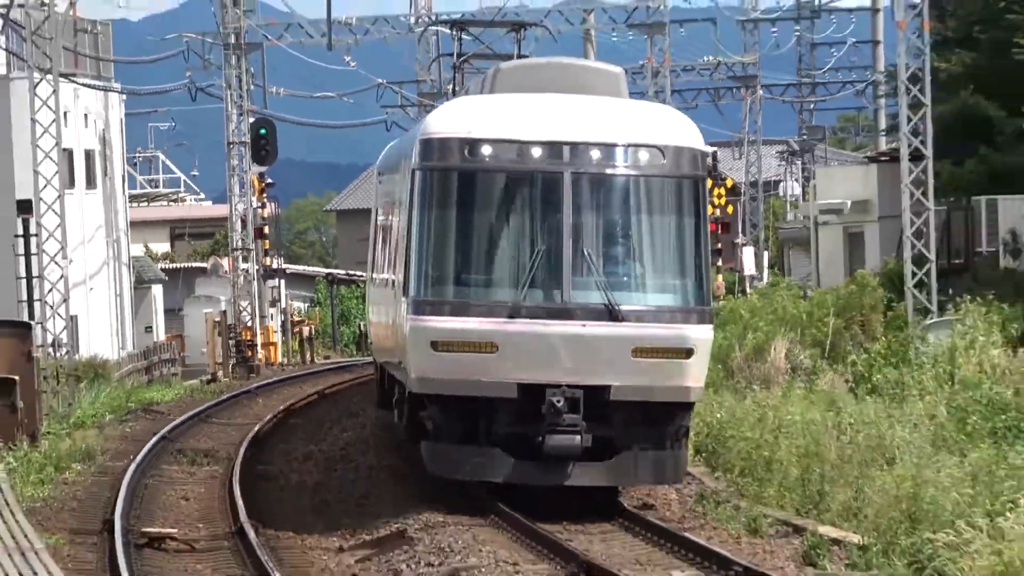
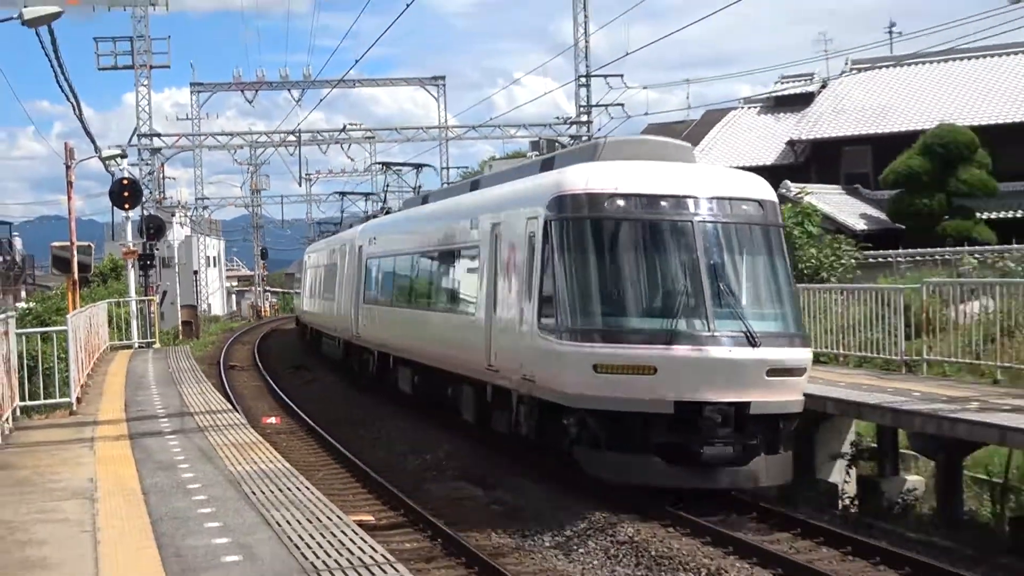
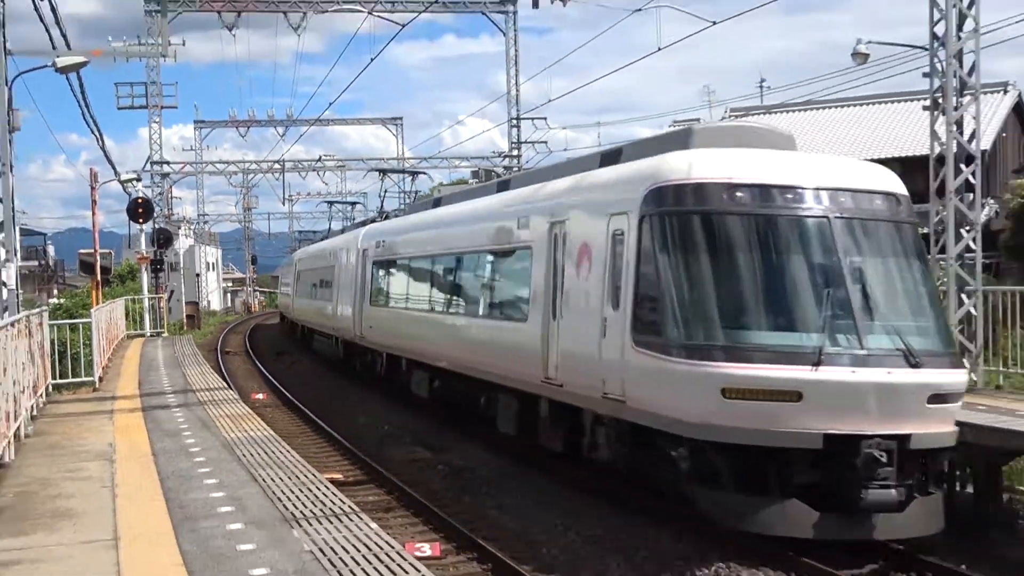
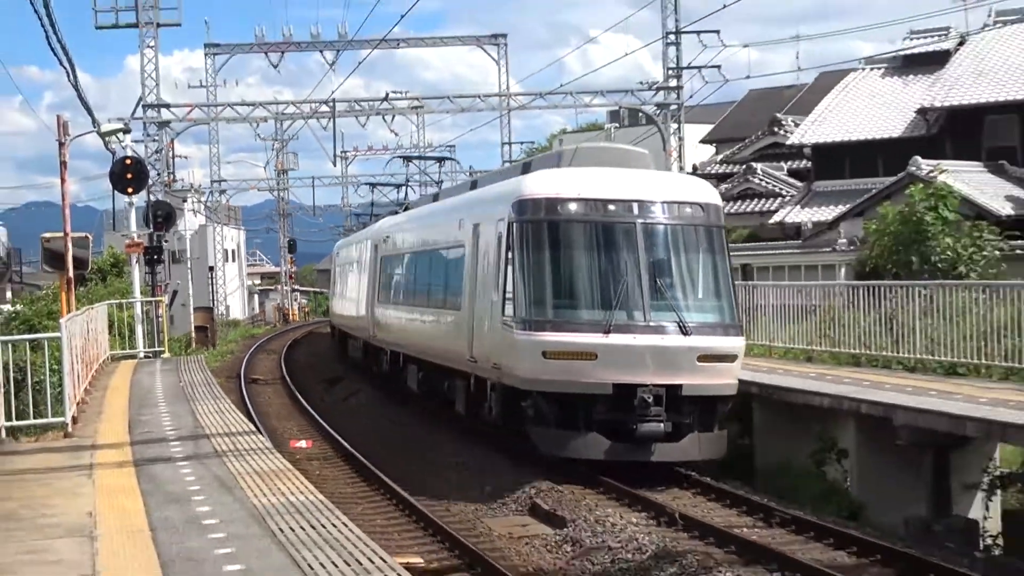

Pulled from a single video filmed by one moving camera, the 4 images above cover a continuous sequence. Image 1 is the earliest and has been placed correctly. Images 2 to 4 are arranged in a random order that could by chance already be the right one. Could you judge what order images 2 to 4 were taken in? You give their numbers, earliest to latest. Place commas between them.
4, 2, 3
